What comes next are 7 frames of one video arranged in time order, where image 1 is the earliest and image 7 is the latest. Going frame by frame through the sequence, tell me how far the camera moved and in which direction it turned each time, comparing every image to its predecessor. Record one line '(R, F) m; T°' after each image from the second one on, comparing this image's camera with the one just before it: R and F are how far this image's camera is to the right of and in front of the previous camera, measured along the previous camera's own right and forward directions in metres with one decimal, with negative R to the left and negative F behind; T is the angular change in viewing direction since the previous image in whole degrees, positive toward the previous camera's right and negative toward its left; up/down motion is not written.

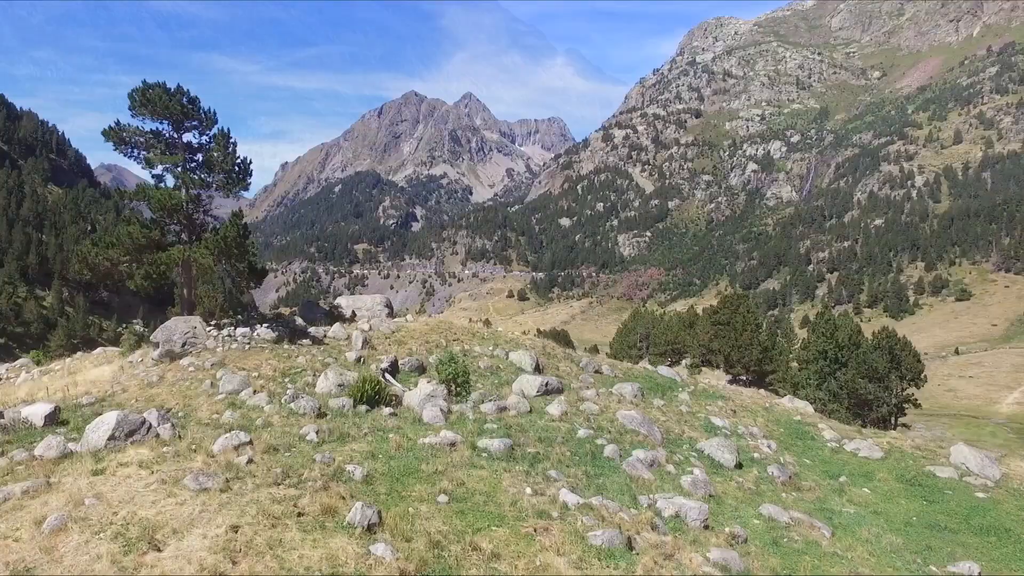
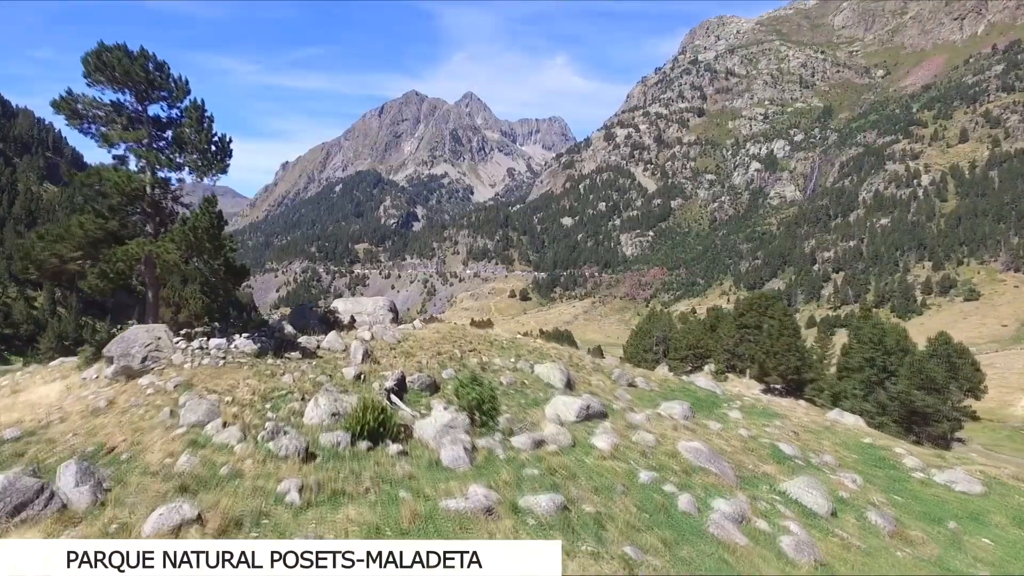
(-0.6, +2.1) m; 0°
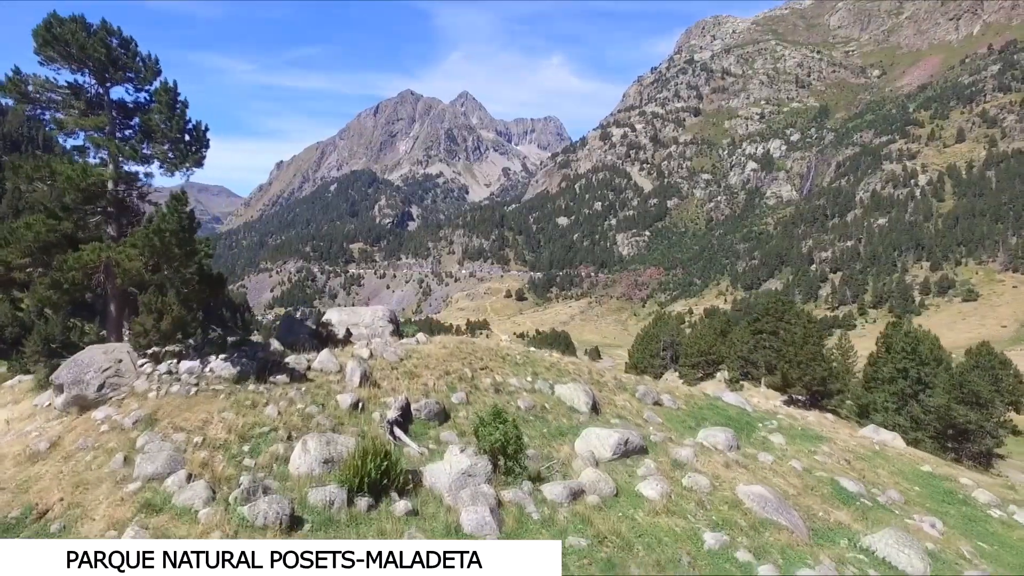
(-0.4, +1.5) m; 0°
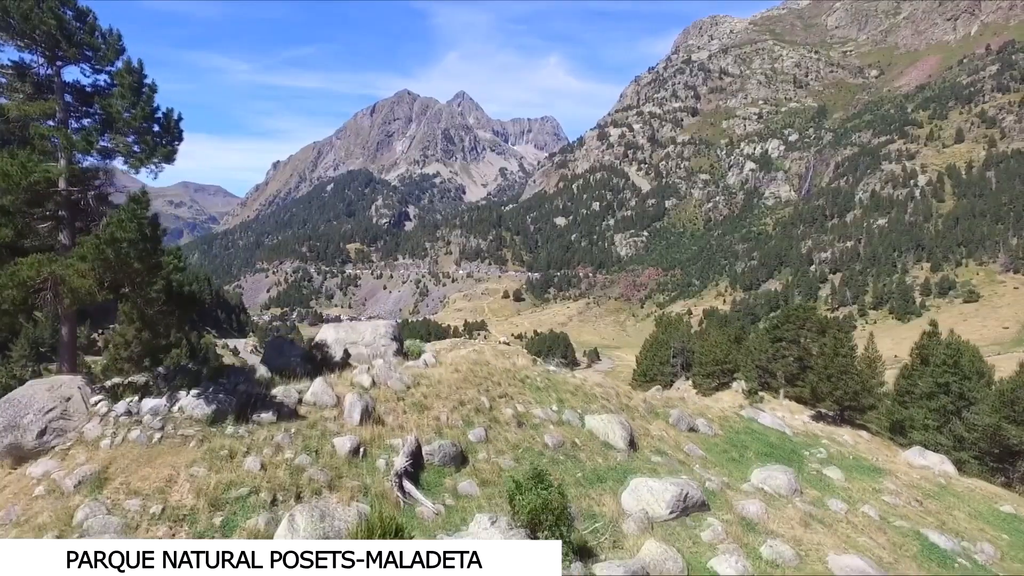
(-0.5, +1.5) m; 0°
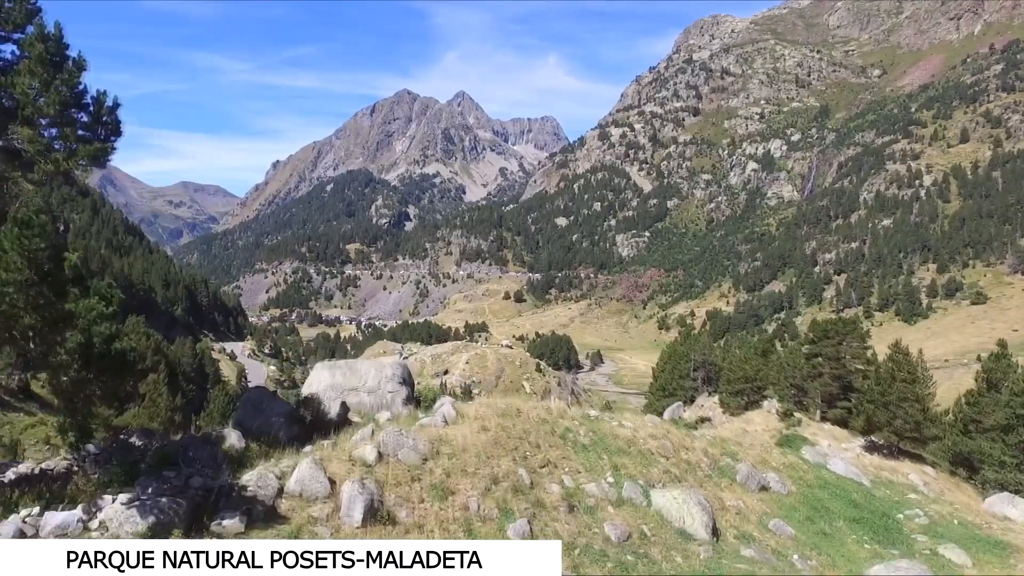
(-0.6, +2.2) m; 0°
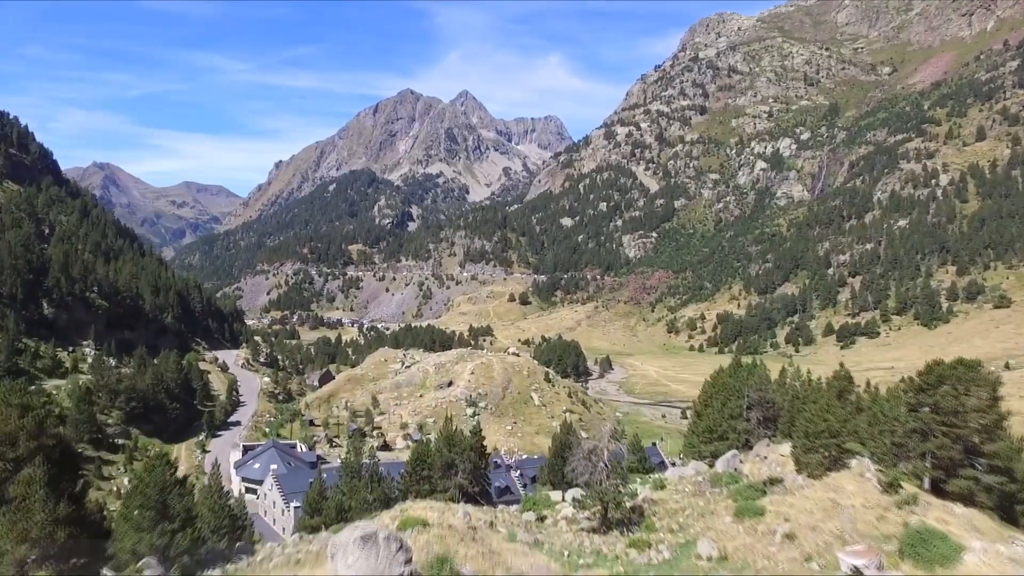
(-0.9, +5.0) m; 0°
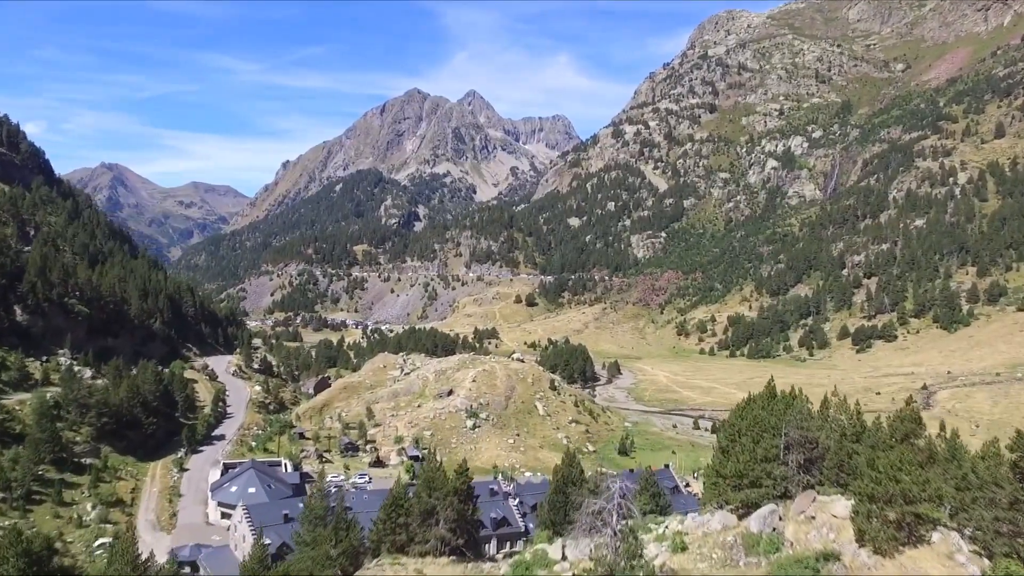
(+0.3, +3.7) m; -1°
